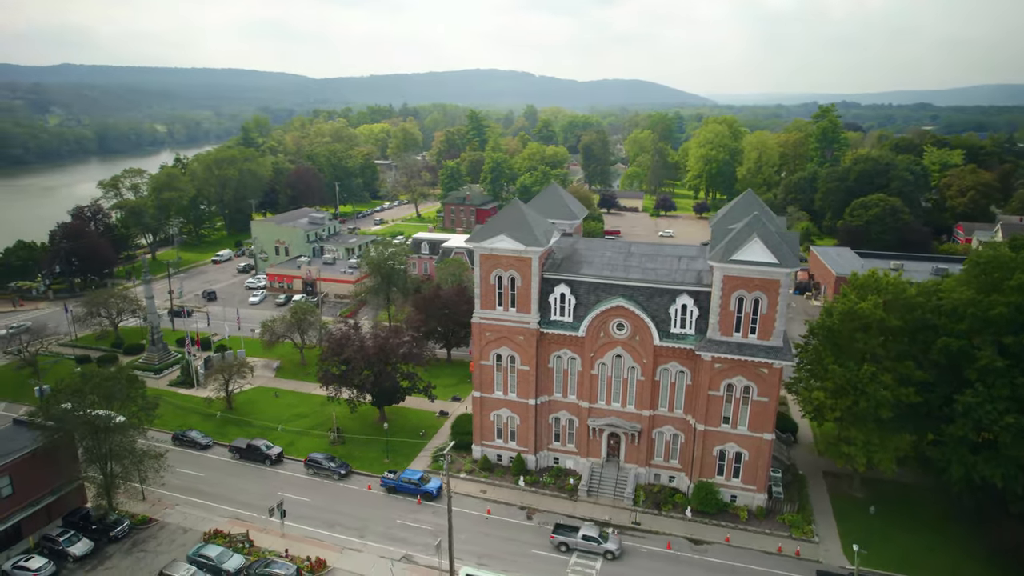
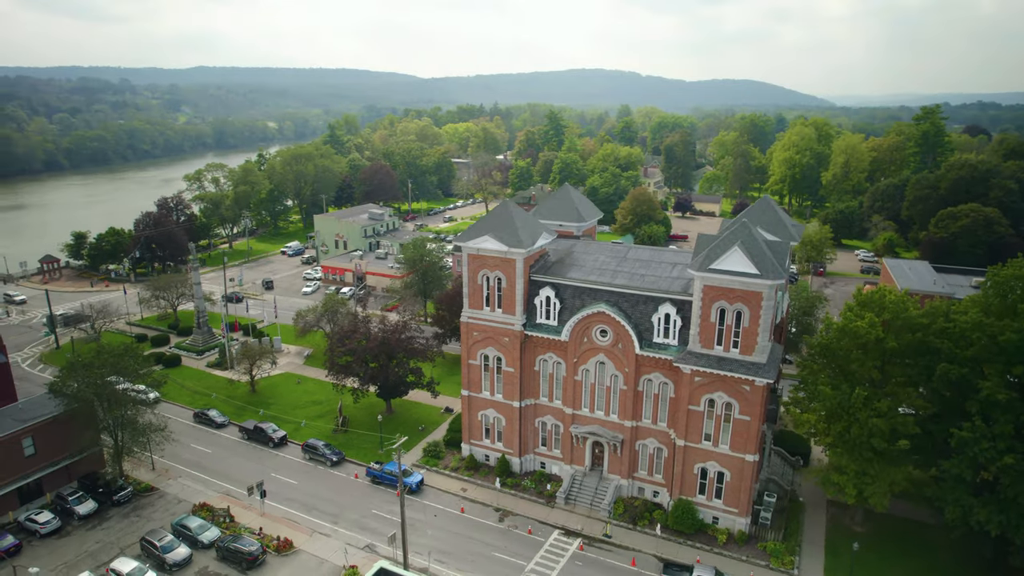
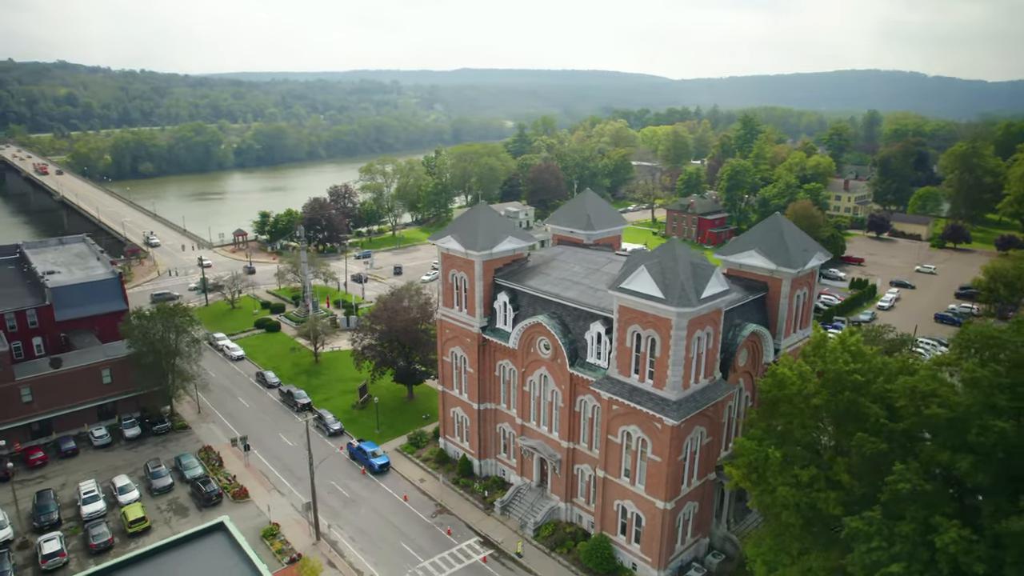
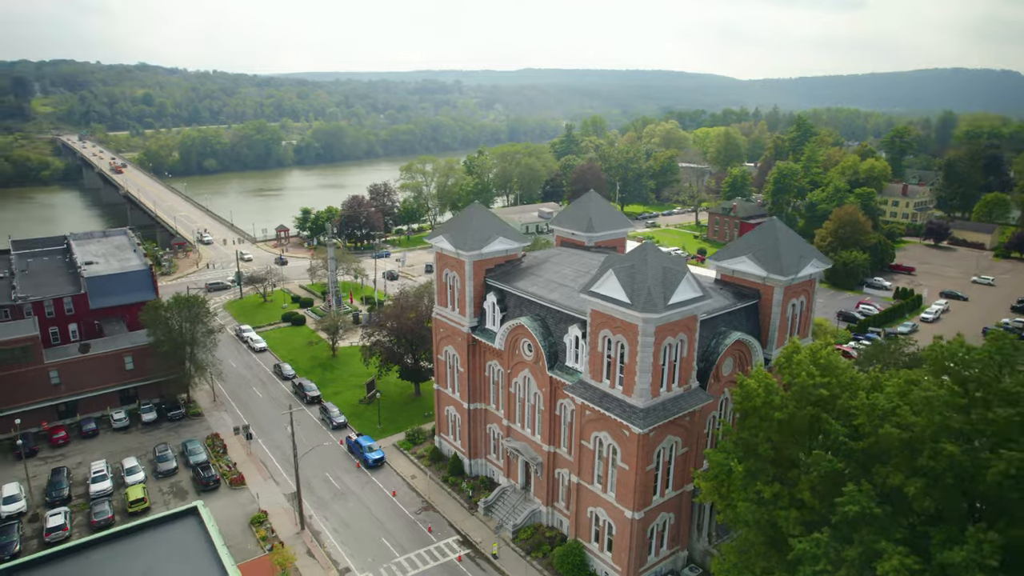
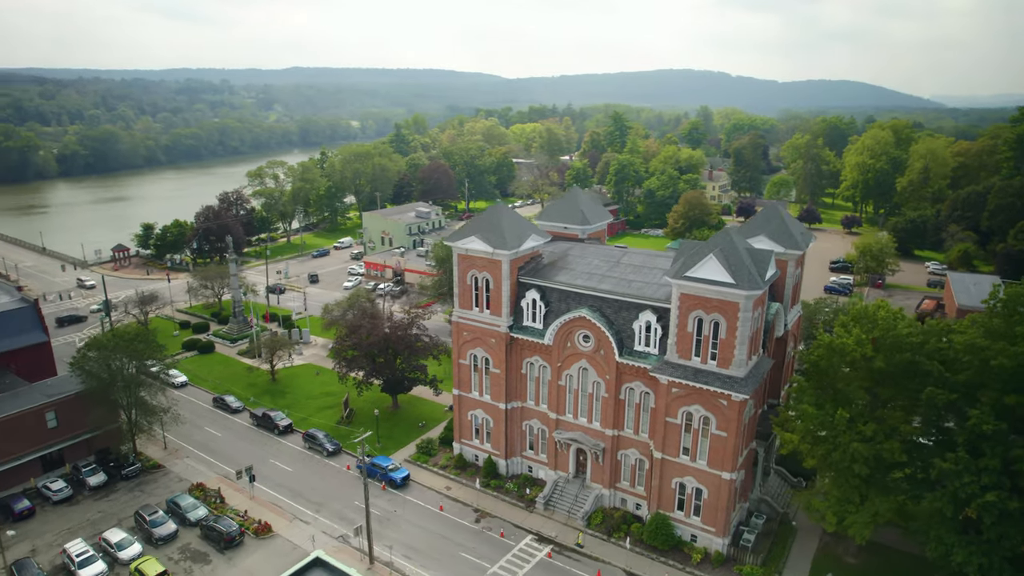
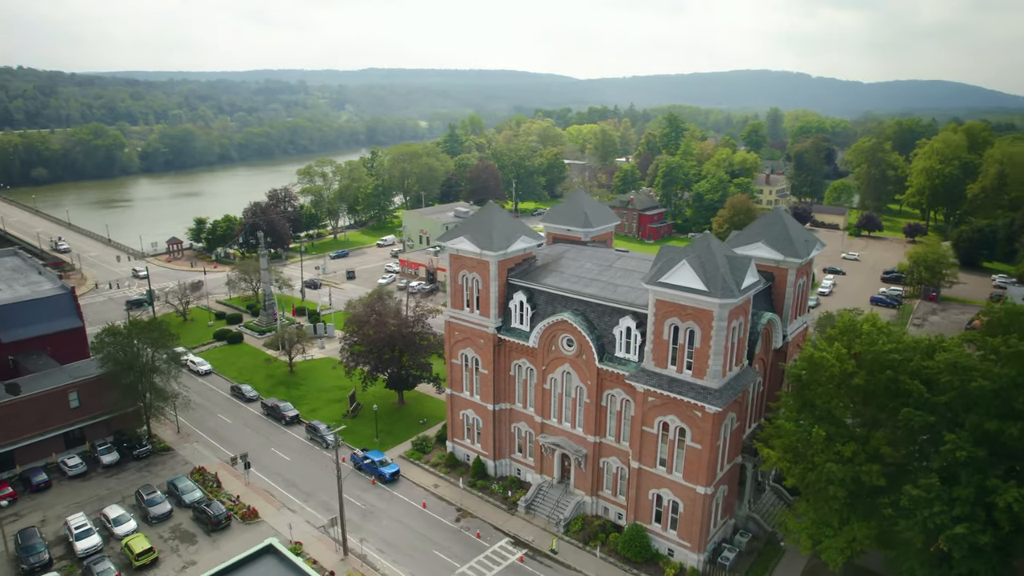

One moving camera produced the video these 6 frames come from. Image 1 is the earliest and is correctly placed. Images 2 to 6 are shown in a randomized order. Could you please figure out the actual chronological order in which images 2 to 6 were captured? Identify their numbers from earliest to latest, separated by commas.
2, 5, 6, 3, 4
